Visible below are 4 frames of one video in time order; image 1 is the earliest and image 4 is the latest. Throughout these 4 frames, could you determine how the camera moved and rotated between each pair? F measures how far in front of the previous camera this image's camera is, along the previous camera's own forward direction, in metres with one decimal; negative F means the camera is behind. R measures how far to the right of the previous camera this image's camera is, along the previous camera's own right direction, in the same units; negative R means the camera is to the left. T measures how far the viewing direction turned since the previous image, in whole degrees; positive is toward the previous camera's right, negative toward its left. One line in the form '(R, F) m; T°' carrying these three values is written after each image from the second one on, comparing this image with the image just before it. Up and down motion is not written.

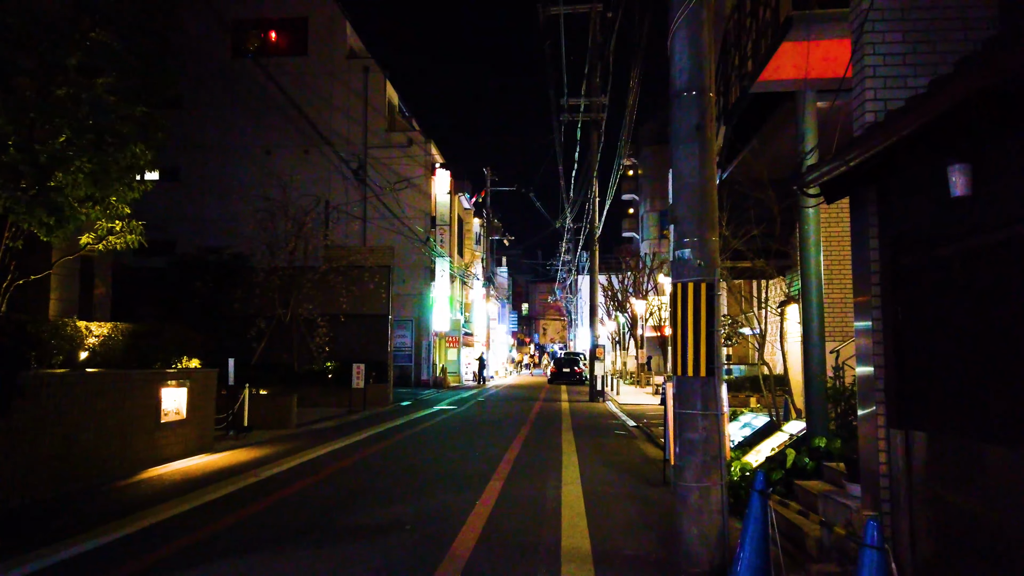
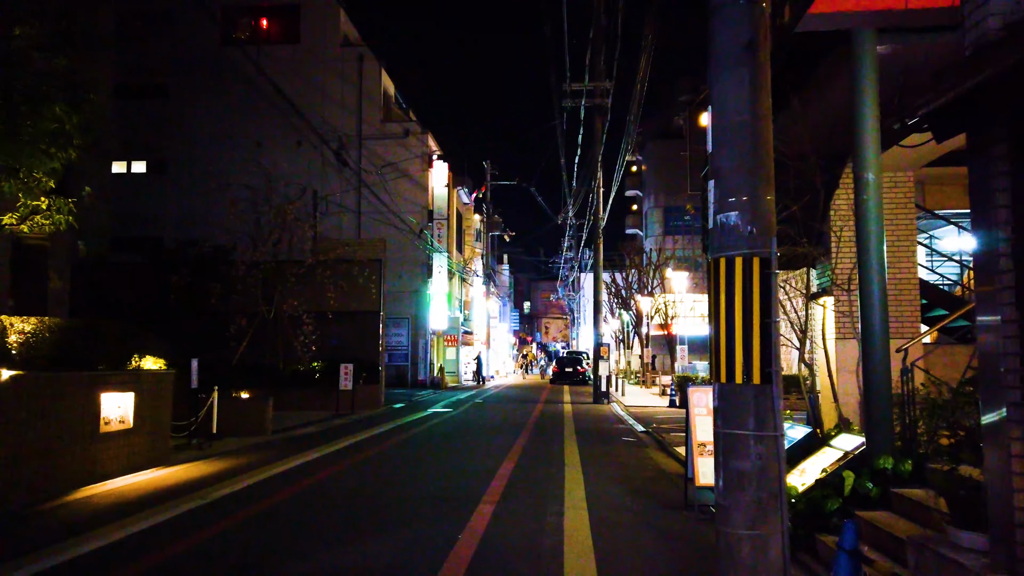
(+0.1, +1.7) m; 0°
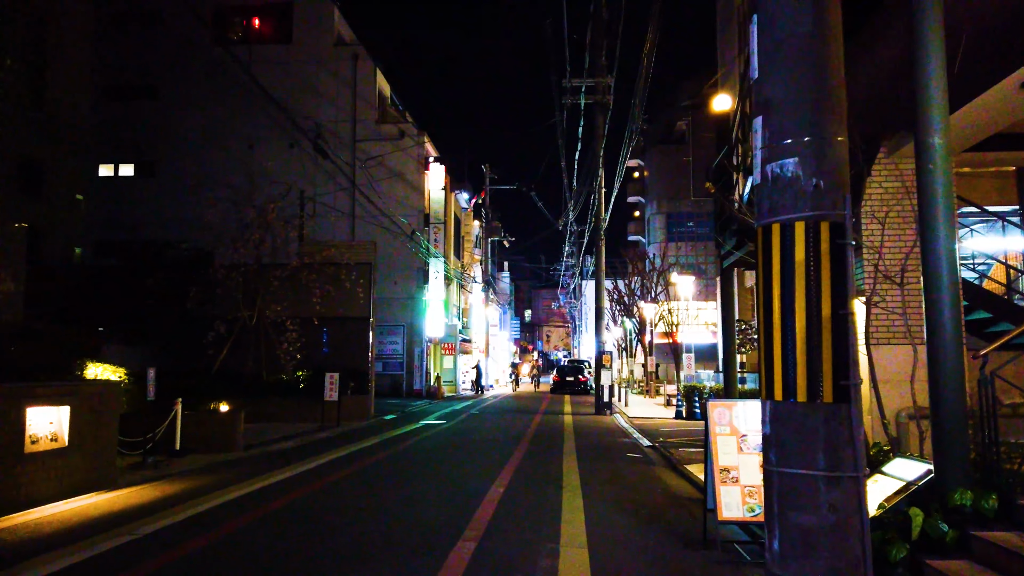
(+0.2, +1.5) m; 0°
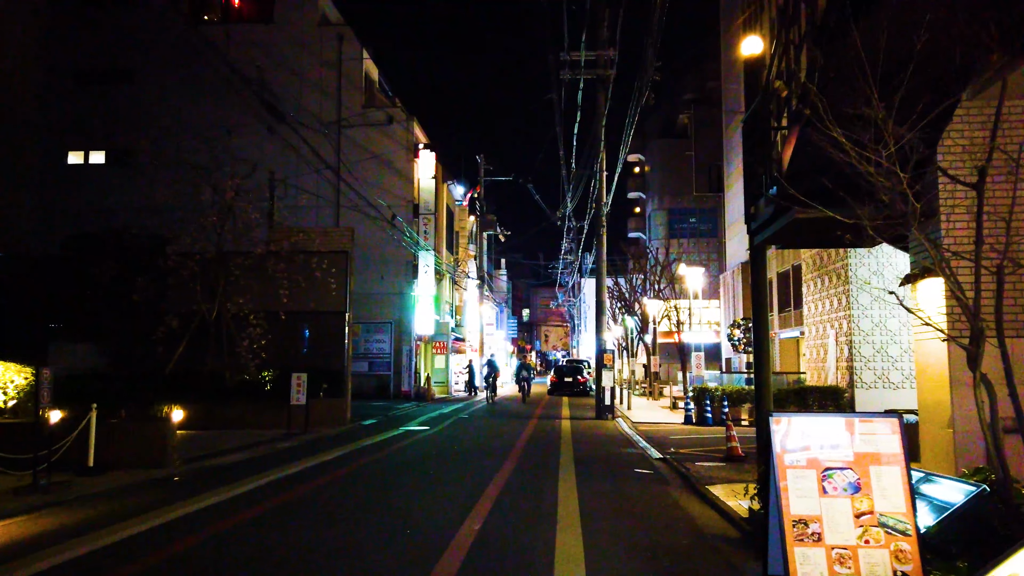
(+0.2, +2.5) m; 0°
